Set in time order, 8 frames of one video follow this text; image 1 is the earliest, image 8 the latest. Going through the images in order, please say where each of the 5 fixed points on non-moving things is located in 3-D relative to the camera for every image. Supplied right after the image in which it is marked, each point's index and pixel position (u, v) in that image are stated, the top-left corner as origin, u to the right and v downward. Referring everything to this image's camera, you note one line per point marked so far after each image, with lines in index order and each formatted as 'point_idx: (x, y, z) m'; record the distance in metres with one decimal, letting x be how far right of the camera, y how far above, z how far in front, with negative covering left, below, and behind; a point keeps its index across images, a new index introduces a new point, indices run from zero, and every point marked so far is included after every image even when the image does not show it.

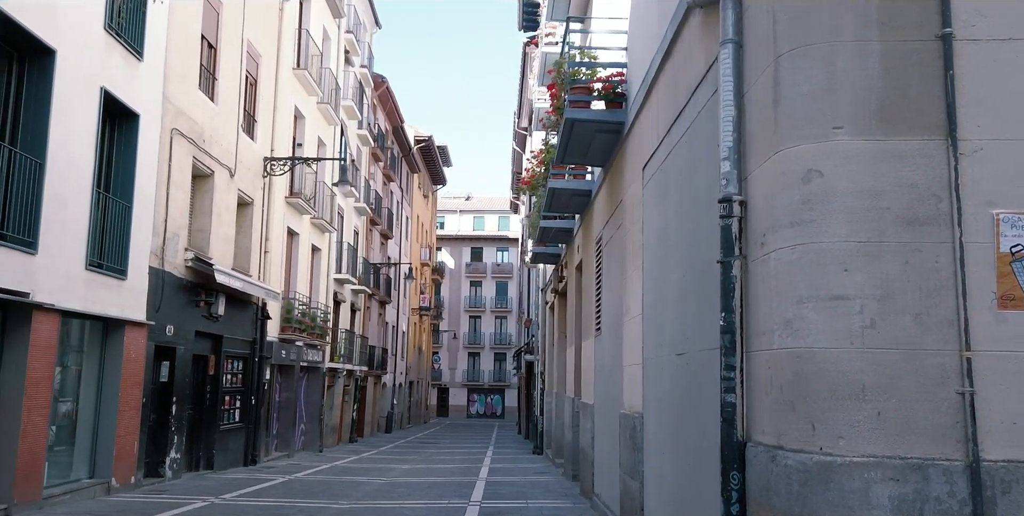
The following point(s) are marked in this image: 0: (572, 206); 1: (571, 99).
0: (+1.0, +0.9, +15.0) m
1: (+0.6, +1.7, +9.8) m
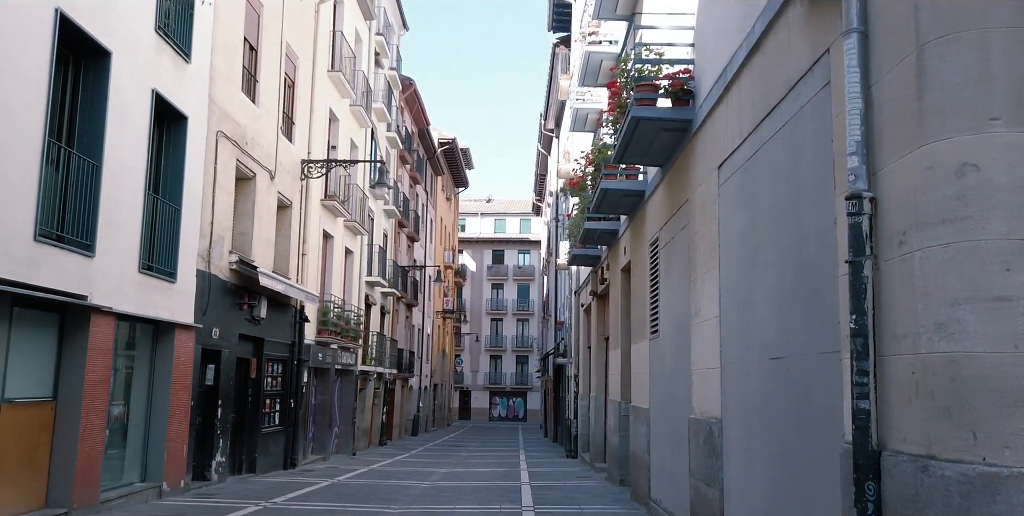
0: (+1.8, +0.8, +14.8) m
1: (+1.3, +1.7, +9.6) m
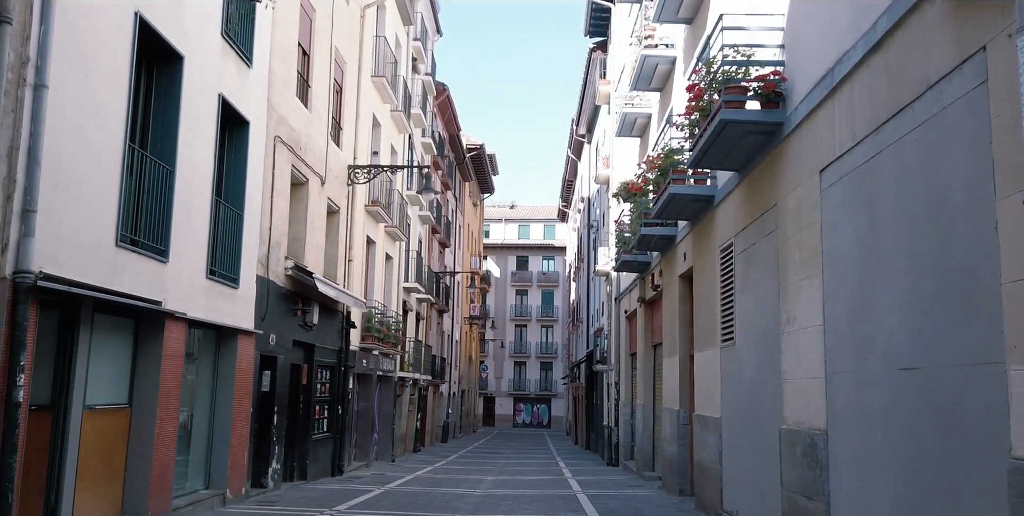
0: (+2.8, +0.7, +14.6) m
1: (+2.2, +1.7, +9.3) m
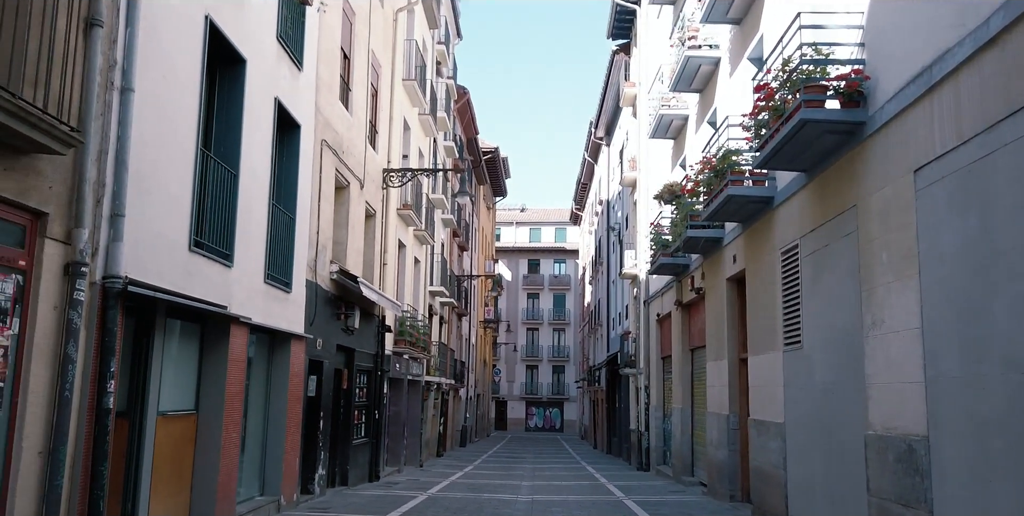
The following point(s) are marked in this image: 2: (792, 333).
0: (+3.6, +0.7, +14.4) m
1: (+3.0, +1.6, +9.2) m
2: (+3.8, -1.0, +12.0) m
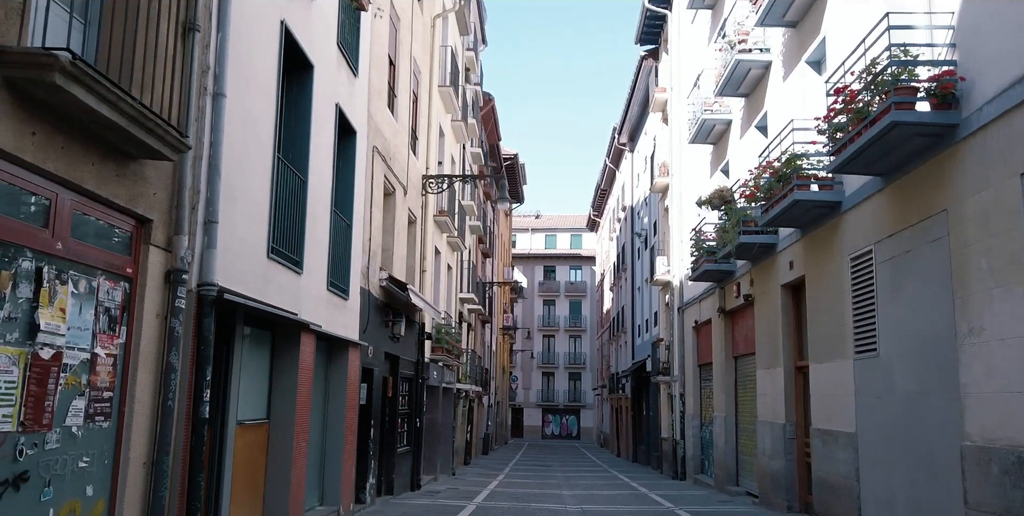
0: (+4.6, +0.6, +14.2) m
1: (+3.8, +1.6, +9.0) m
2: (+4.6, -1.1, +11.8) m
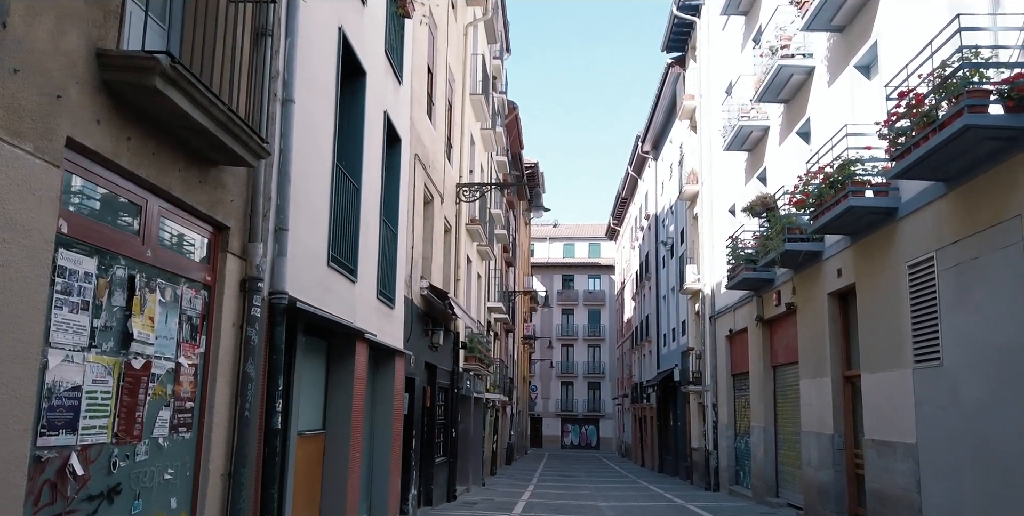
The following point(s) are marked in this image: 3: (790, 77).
0: (+5.3, +0.5, +14.0) m
1: (+4.5, +1.5, +8.8) m
2: (+5.3, -1.2, +11.5) m
3: (+5.6, +3.7, +18.2) m
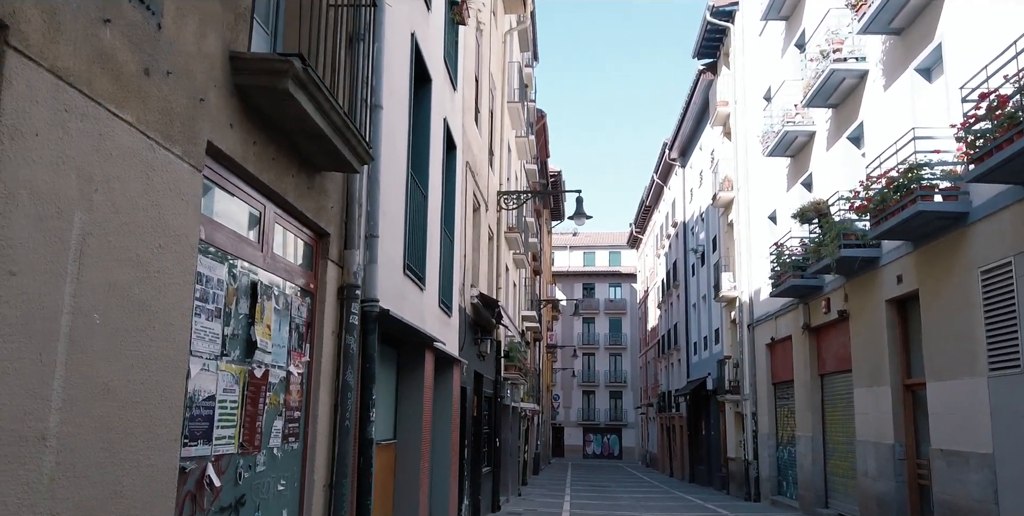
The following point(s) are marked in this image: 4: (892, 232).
0: (+6.2, +0.4, +13.7) m
1: (+5.2, +1.5, +8.6) m
2: (+6.2, -1.3, +11.3) m
3: (+6.6, +3.5, +17.9) m
4: (+5.9, +0.4, +13.8) m
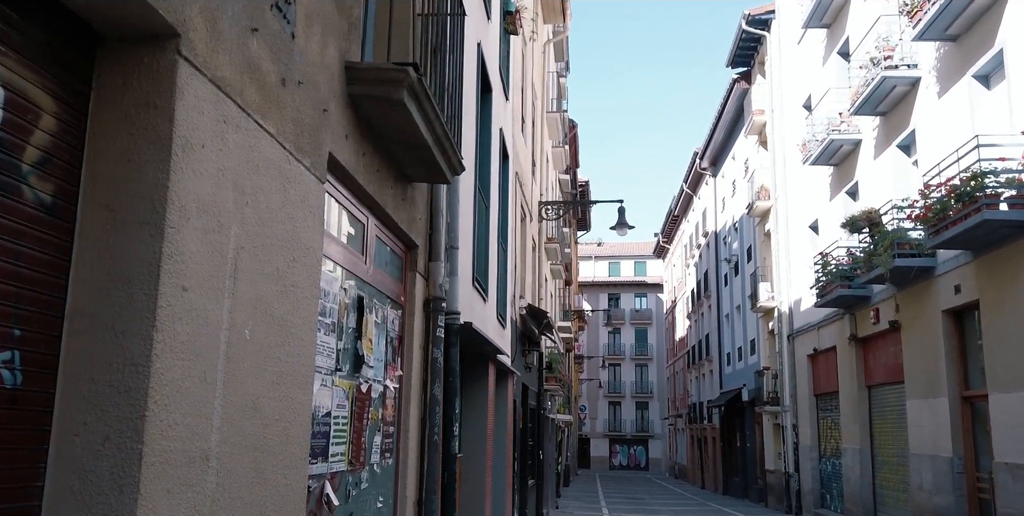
0: (+7.0, +0.2, +13.5) m
1: (+5.9, +1.4, +8.3) m
2: (+6.9, -1.4, +11.0) m
3: (+7.5, +3.4, +17.7) m
4: (+6.7, +0.3, +13.6) m
